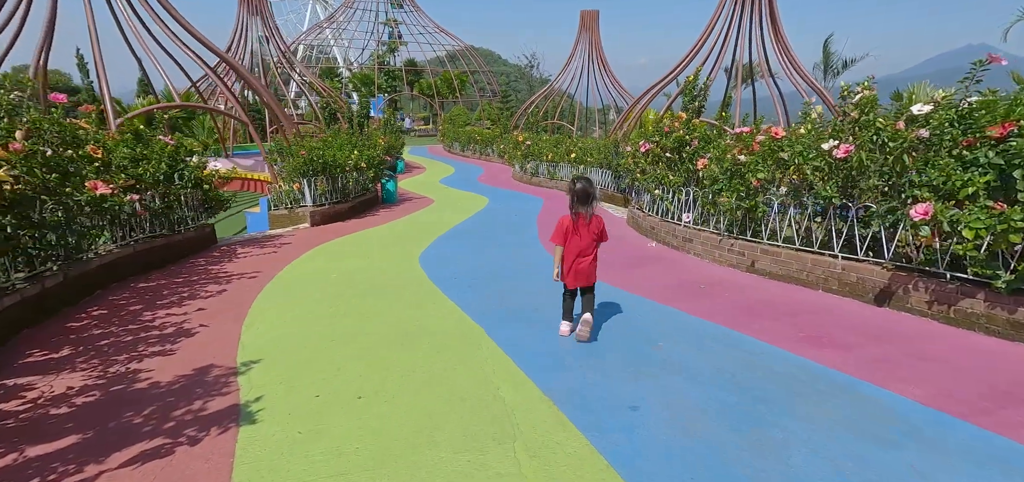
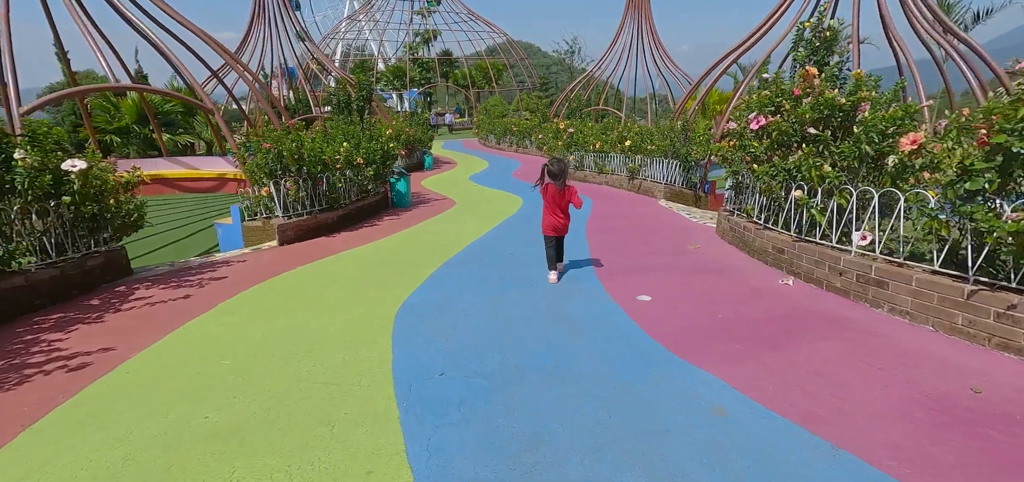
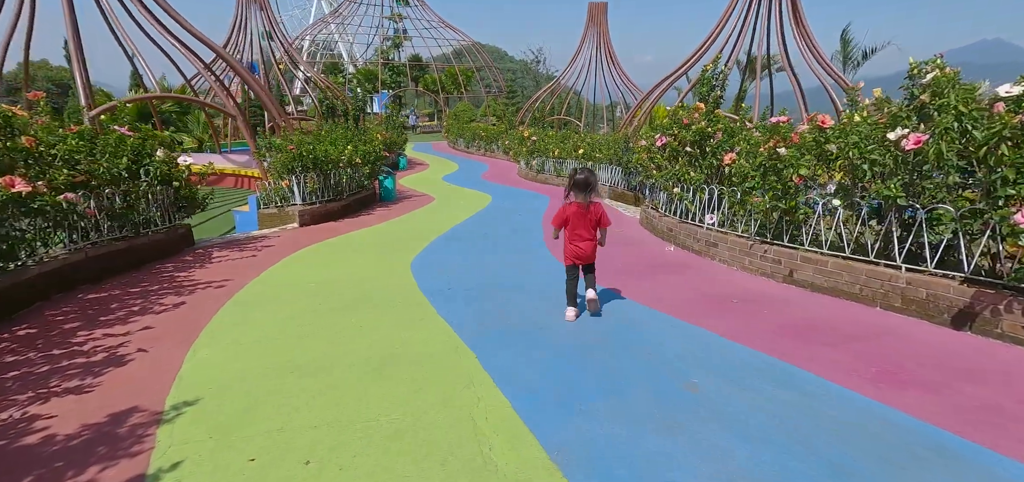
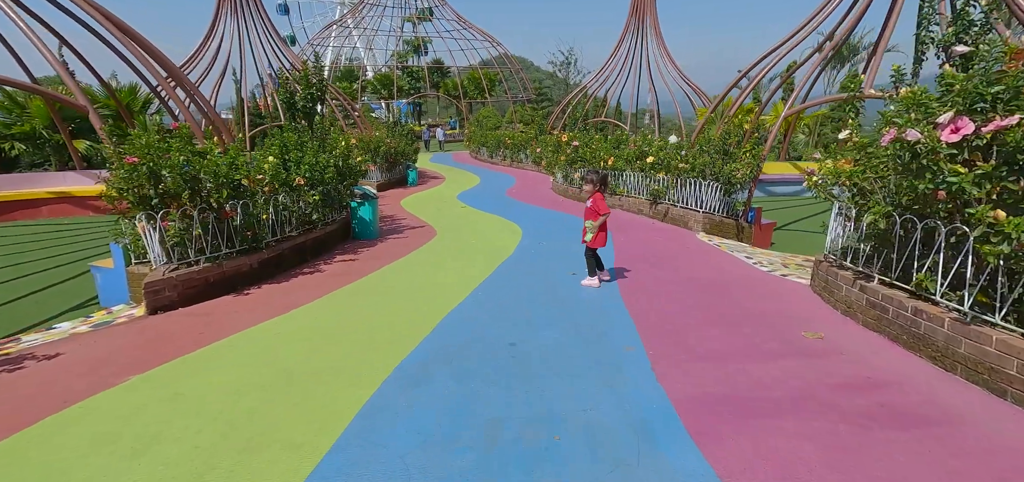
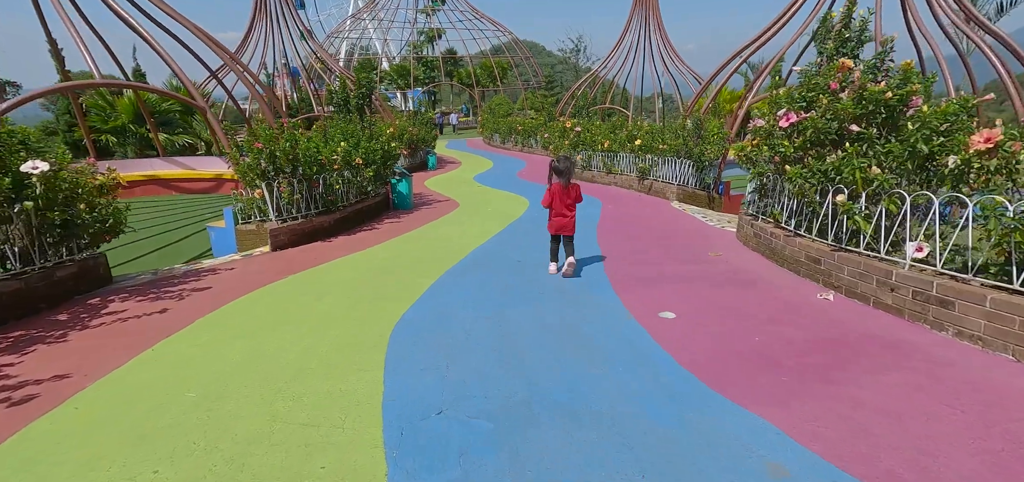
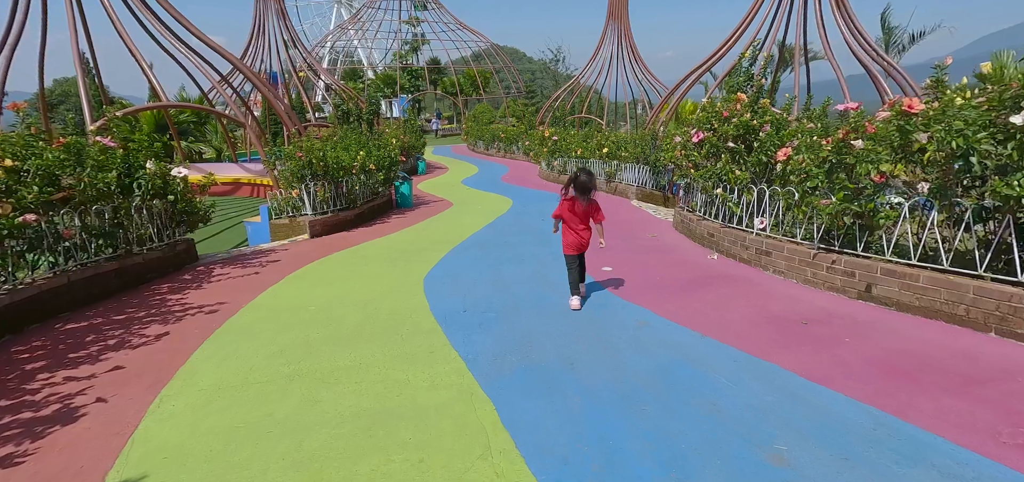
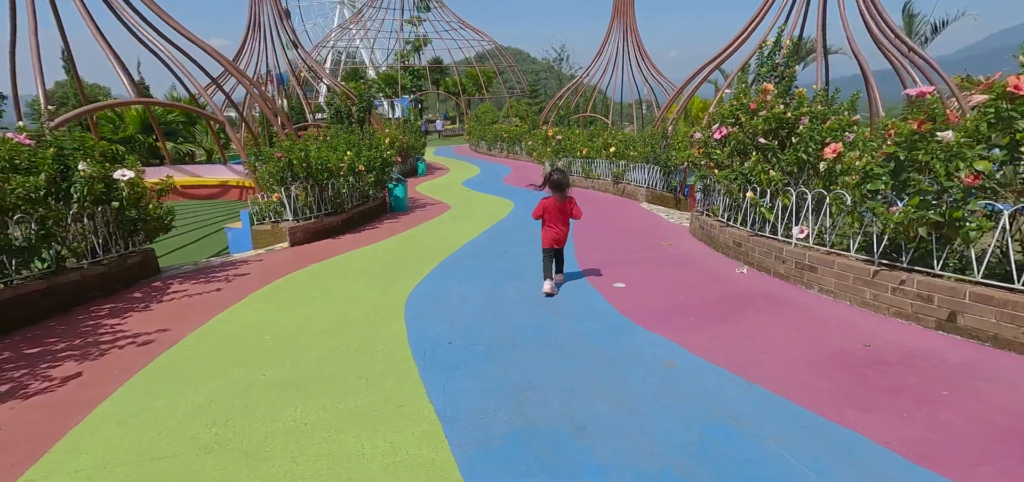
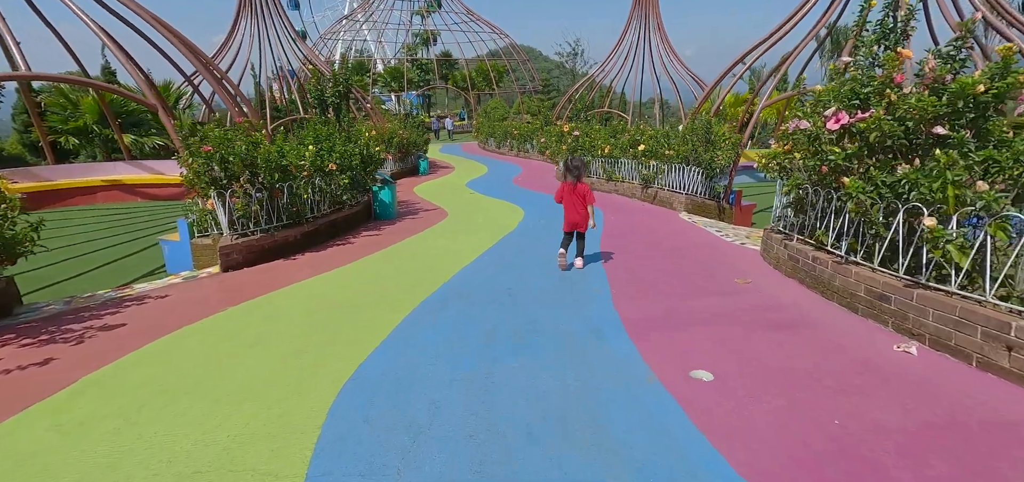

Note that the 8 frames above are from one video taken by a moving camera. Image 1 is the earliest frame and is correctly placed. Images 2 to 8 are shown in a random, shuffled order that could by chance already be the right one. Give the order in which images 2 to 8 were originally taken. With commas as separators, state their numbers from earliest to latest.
3, 6, 7, 2, 5, 8, 4
